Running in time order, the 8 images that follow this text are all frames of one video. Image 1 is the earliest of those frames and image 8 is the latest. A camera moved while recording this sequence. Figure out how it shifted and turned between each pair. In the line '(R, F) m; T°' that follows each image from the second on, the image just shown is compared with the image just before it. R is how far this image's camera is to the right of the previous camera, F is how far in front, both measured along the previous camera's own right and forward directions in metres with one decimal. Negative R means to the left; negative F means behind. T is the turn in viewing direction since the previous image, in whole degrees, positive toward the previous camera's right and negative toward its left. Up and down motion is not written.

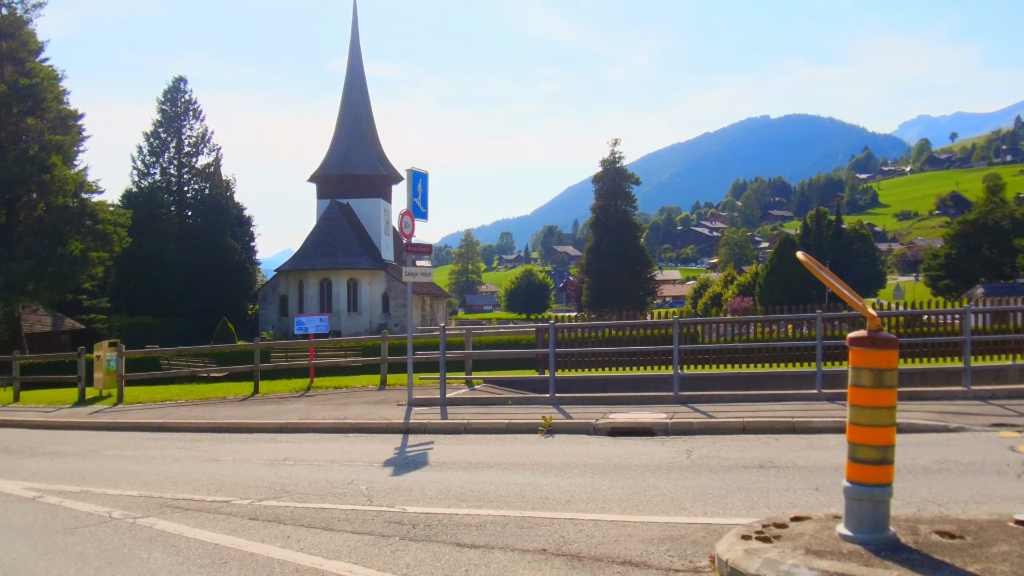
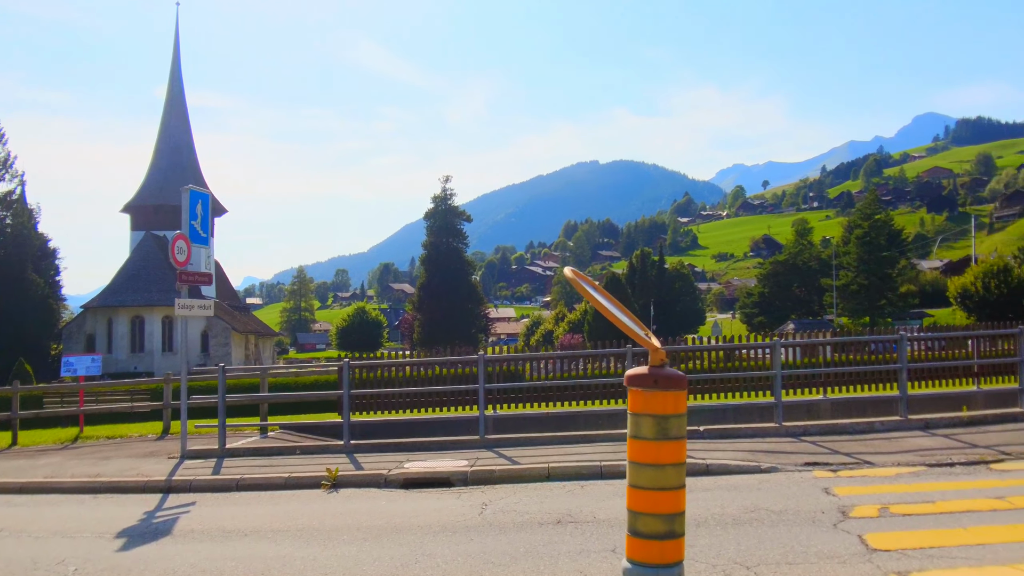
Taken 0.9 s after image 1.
(+0.6, +1.1) m; +10°
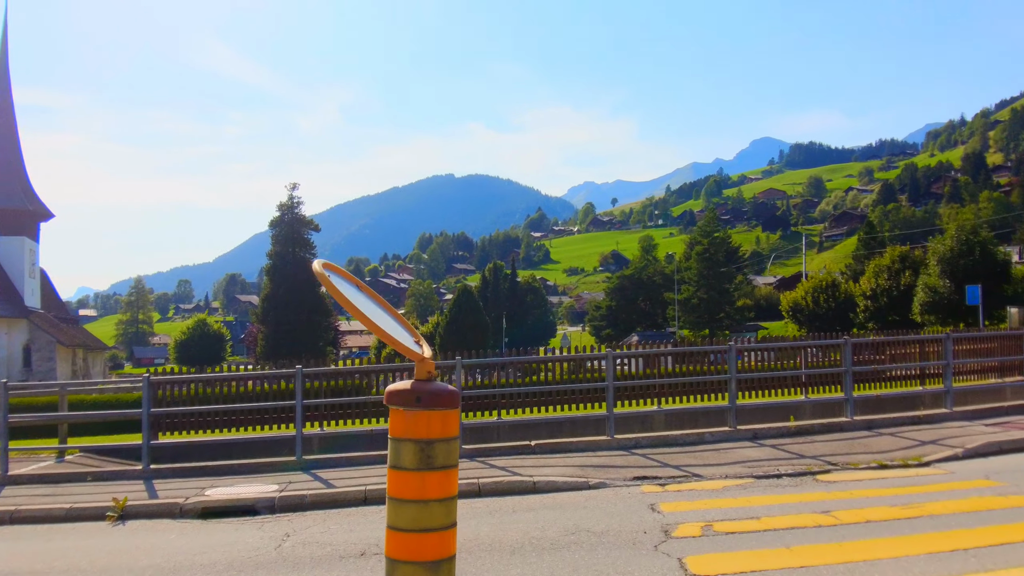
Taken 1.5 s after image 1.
(+0.4, +0.6) m; +9°
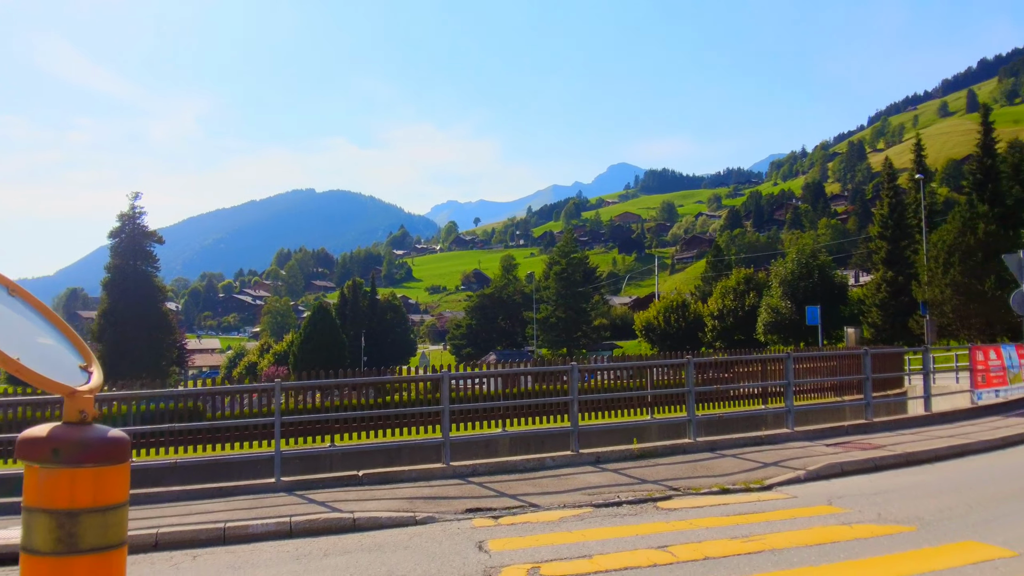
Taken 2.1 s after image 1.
(+0.3, +0.7) m; +9°
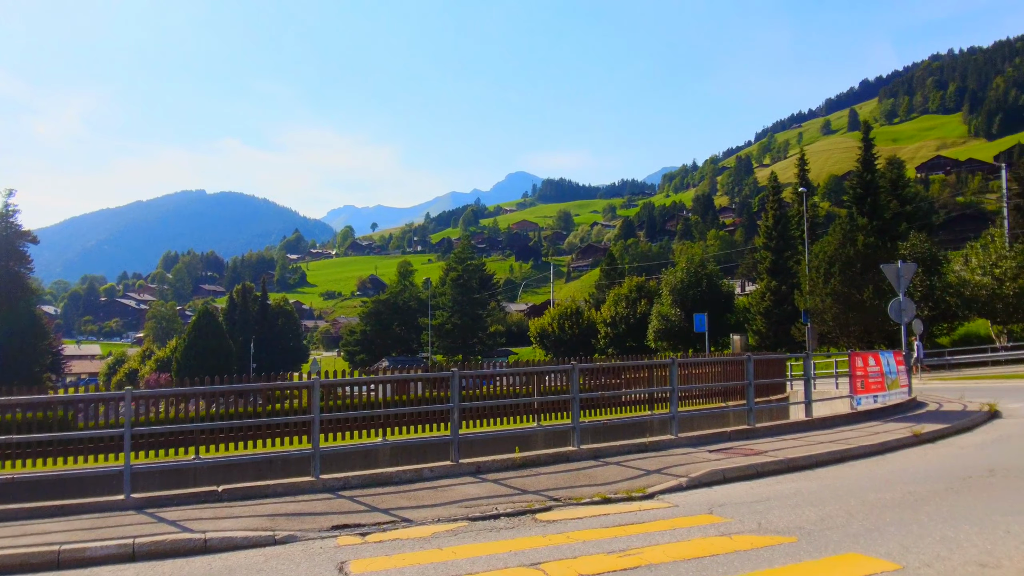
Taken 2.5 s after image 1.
(+0.2, +0.4) m; +7°
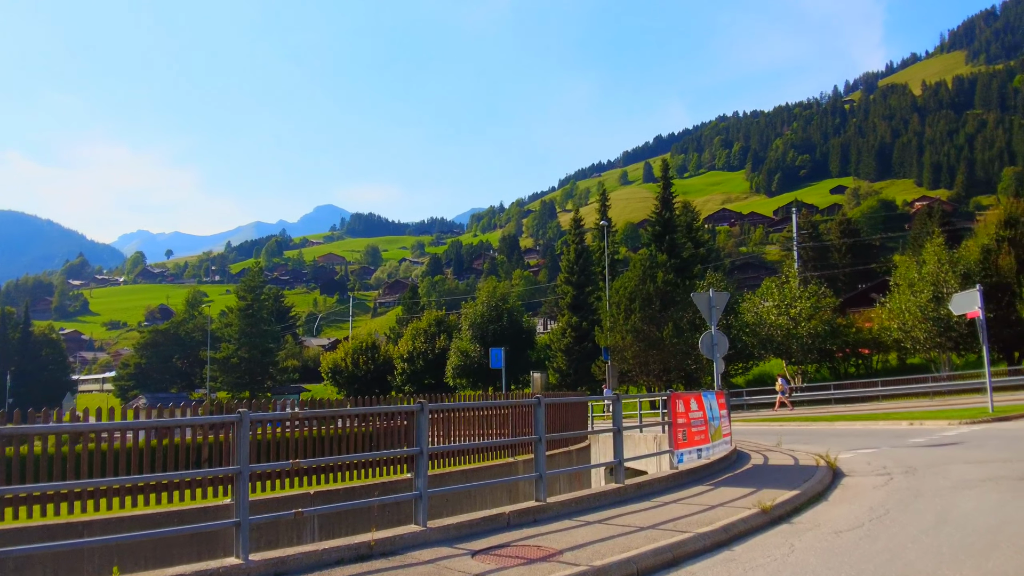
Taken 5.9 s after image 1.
(+1.2, +4.0) m; +12°
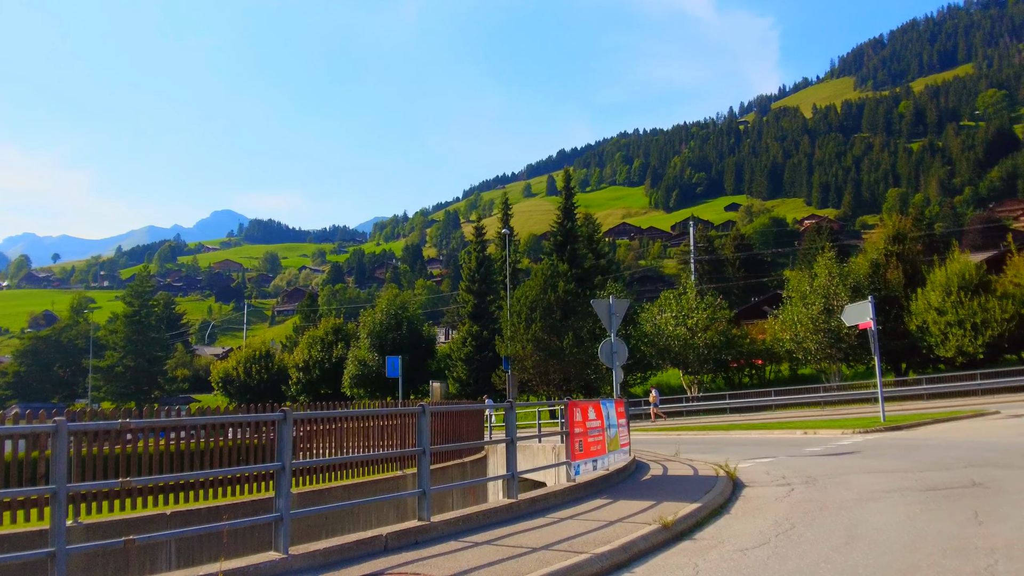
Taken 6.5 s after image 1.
(+0.2, +0.8) m; +6°
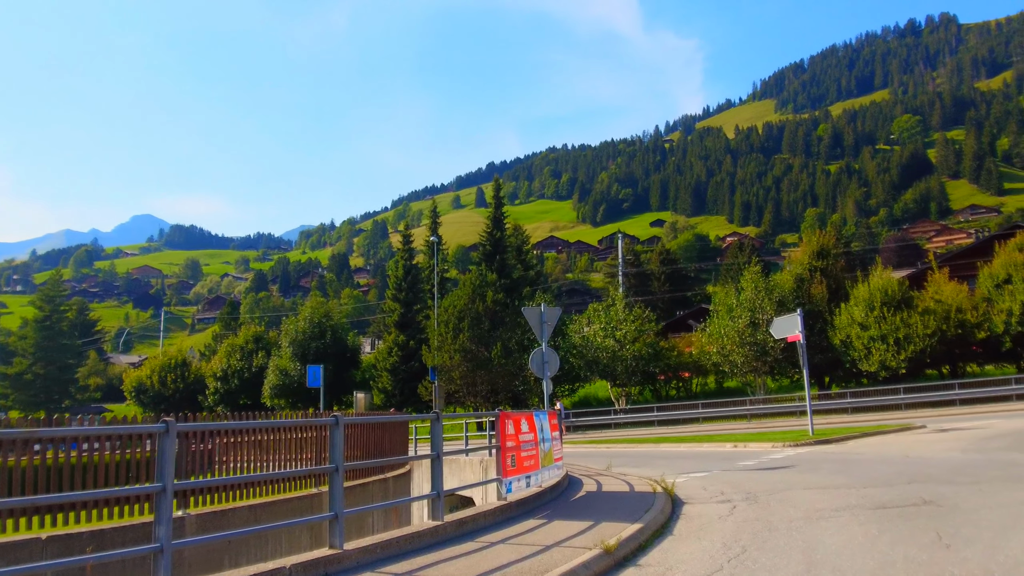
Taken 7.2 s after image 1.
(0.0, +0.8) m; +5°
